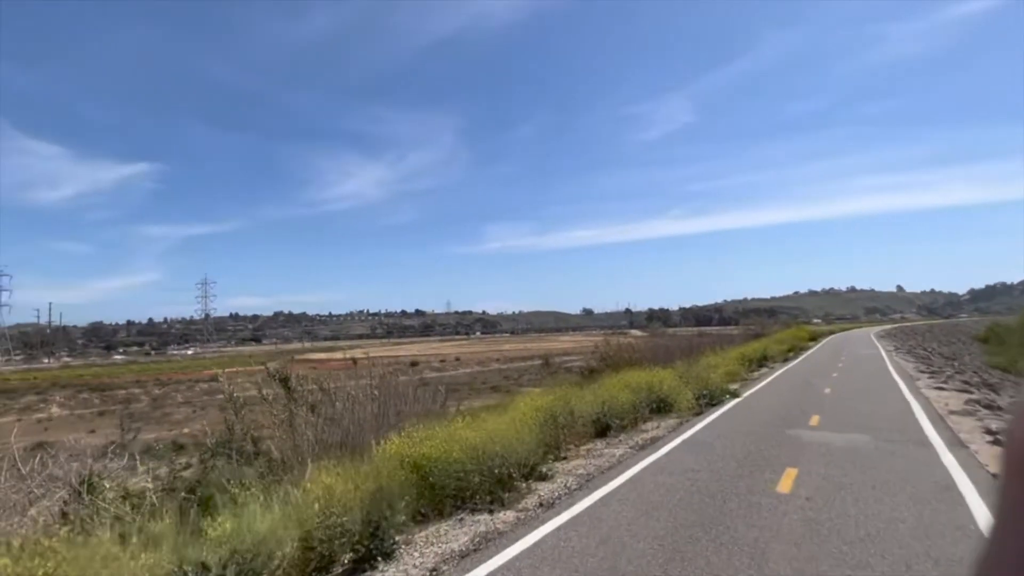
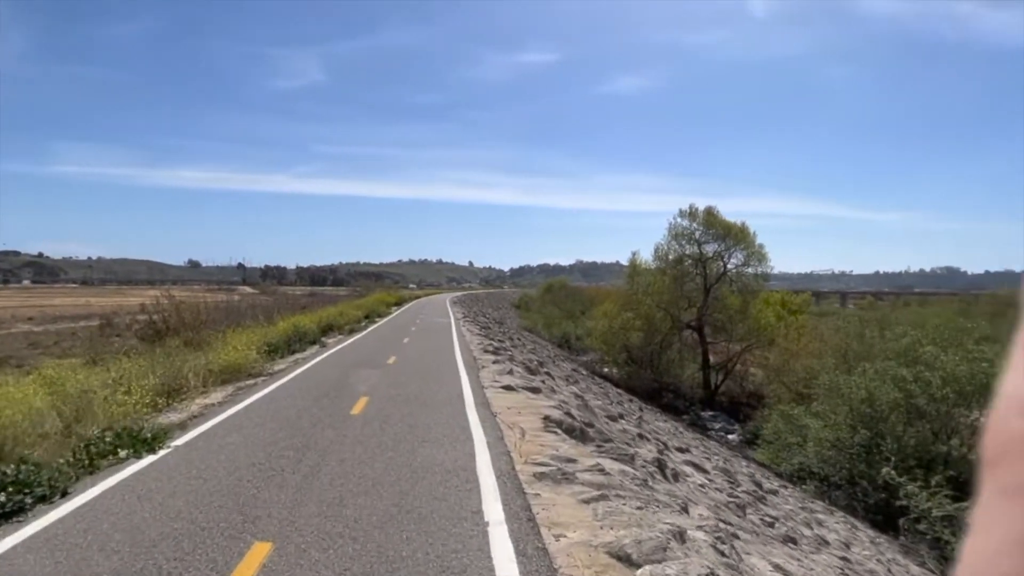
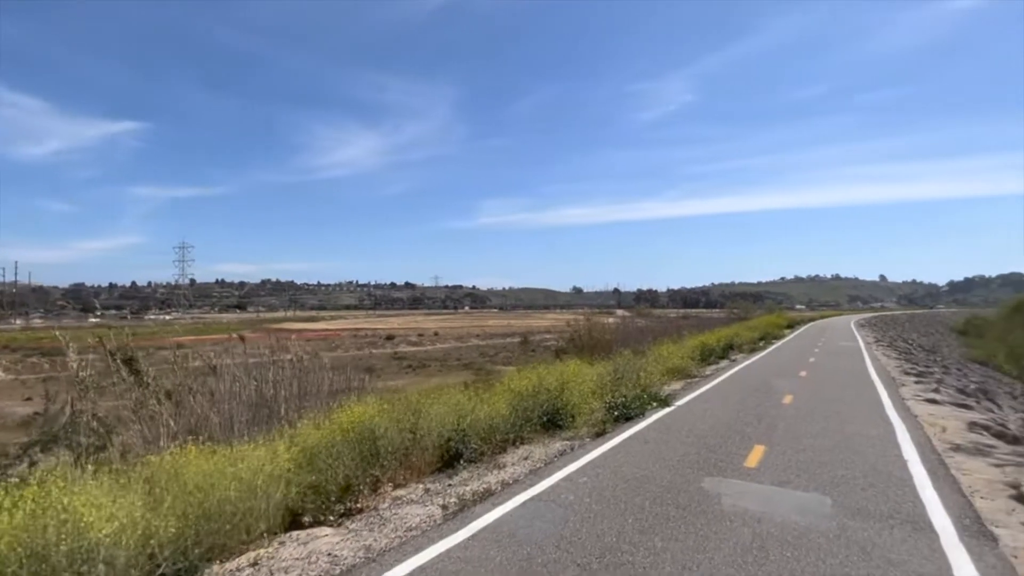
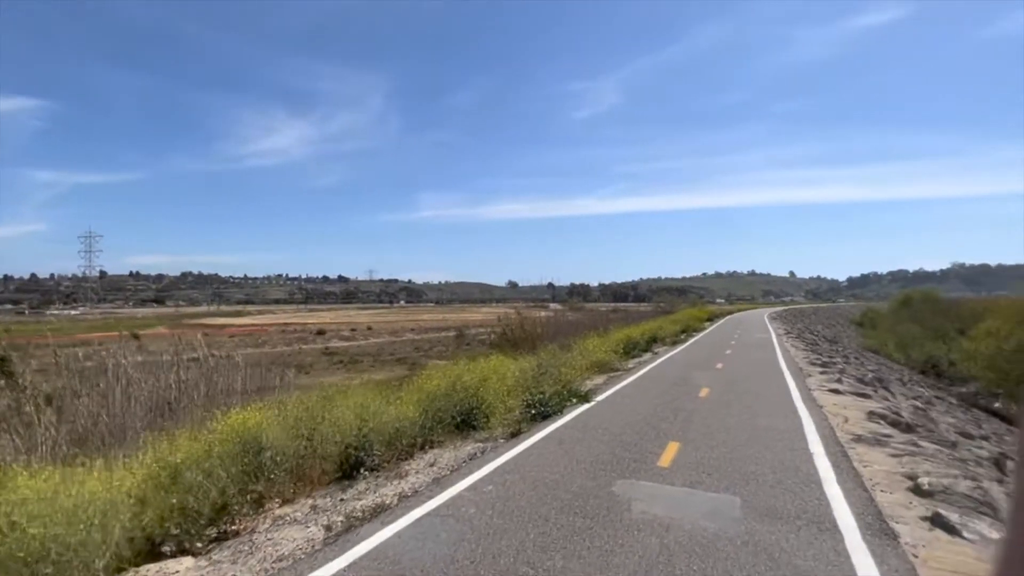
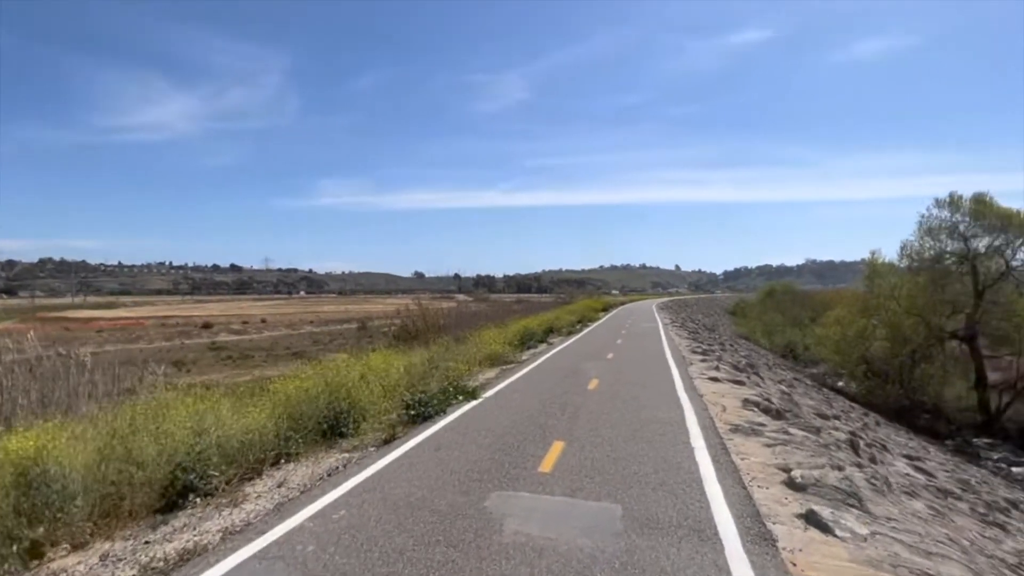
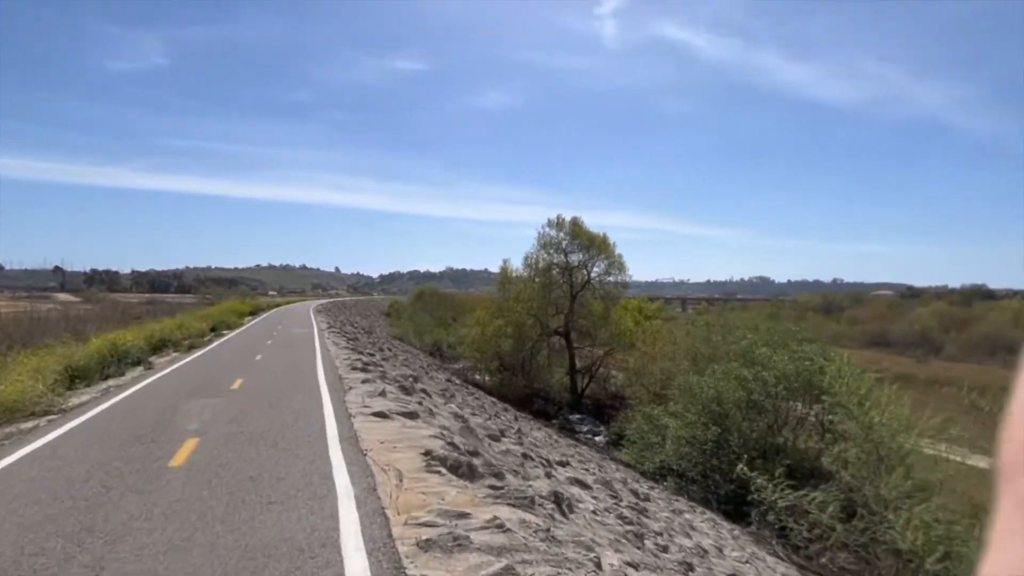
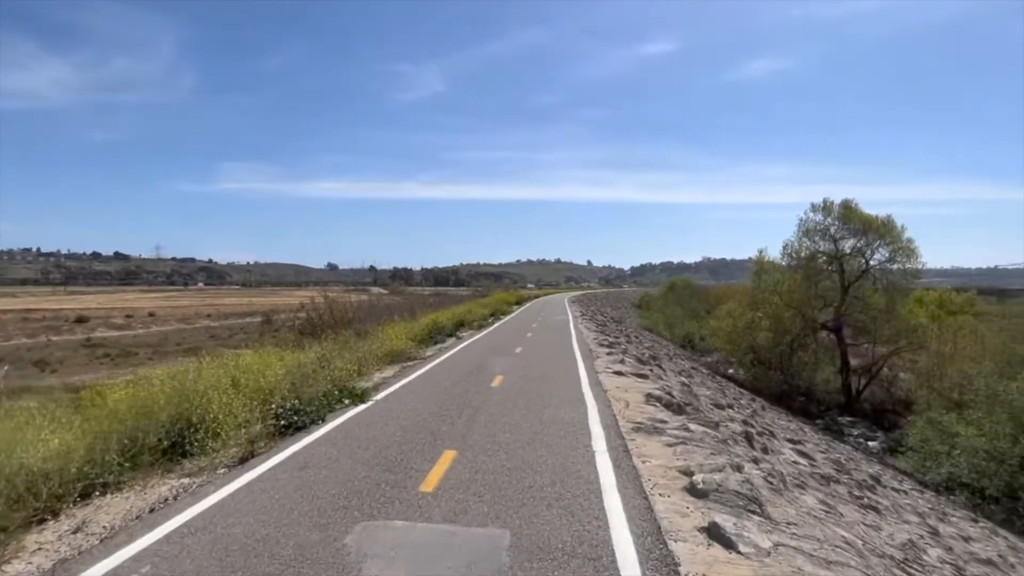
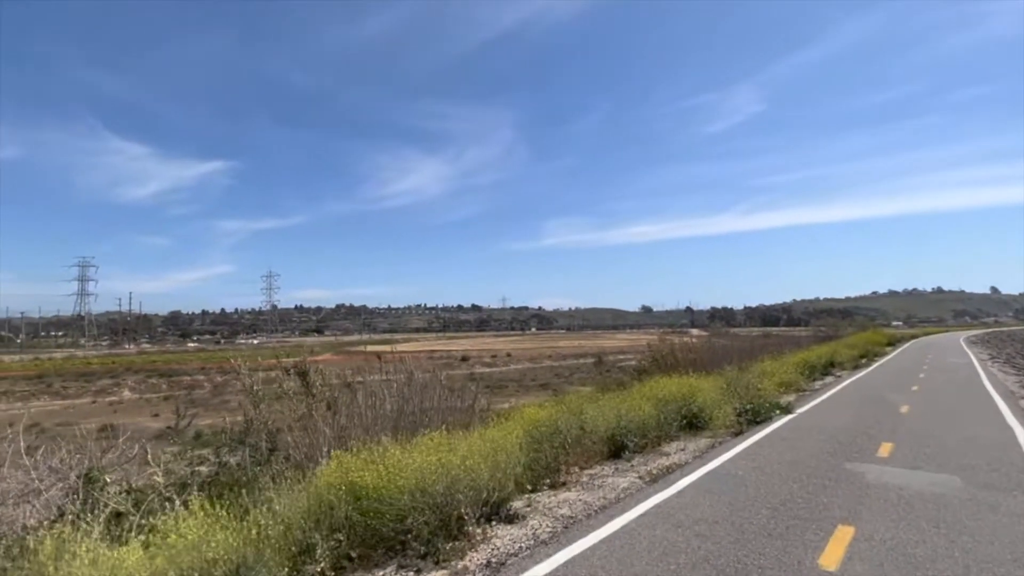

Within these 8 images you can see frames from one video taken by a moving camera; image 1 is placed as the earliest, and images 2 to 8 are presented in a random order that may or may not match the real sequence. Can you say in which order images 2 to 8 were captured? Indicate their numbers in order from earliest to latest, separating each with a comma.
8, 3, 4, 5, 7, 2, 6
